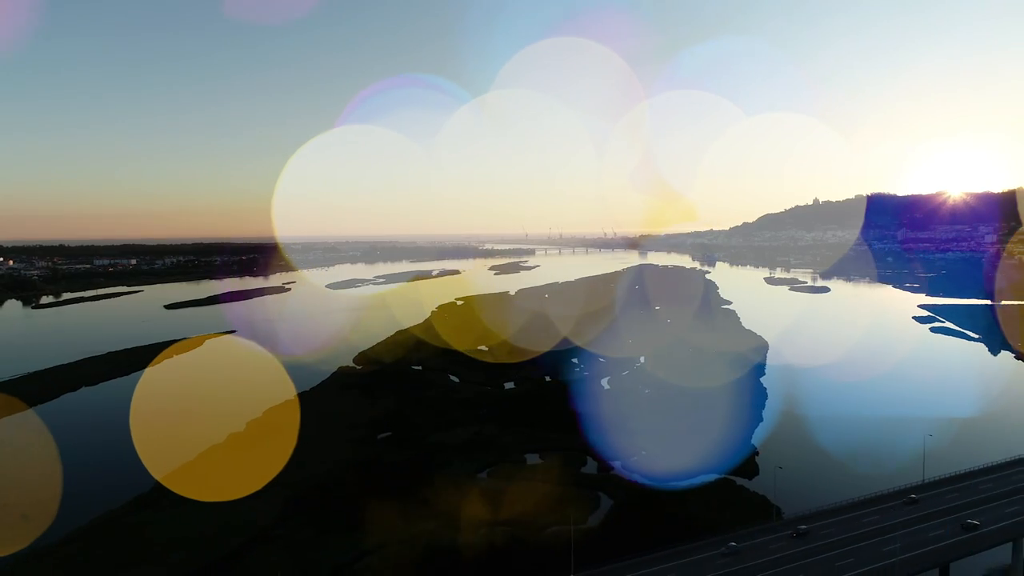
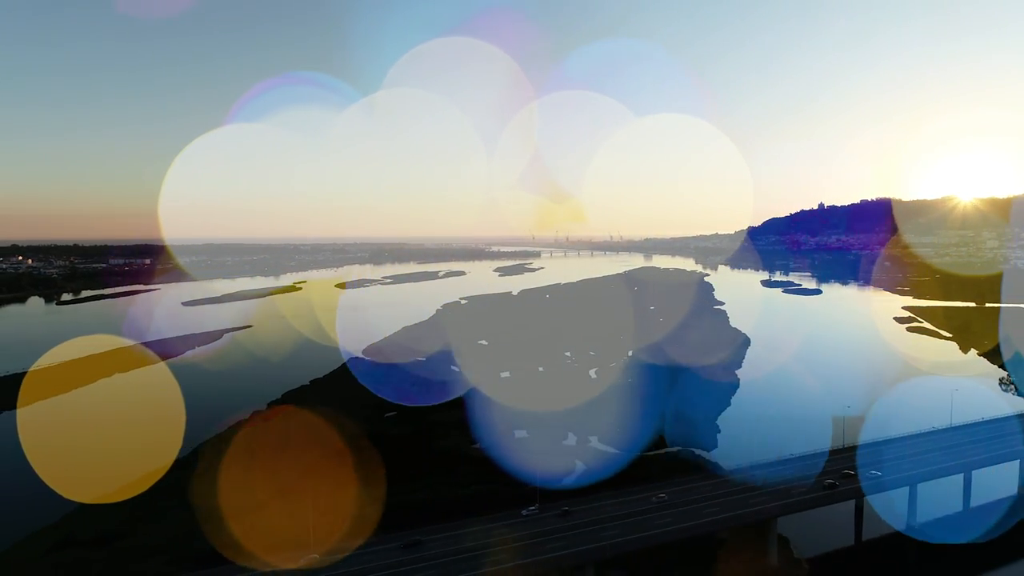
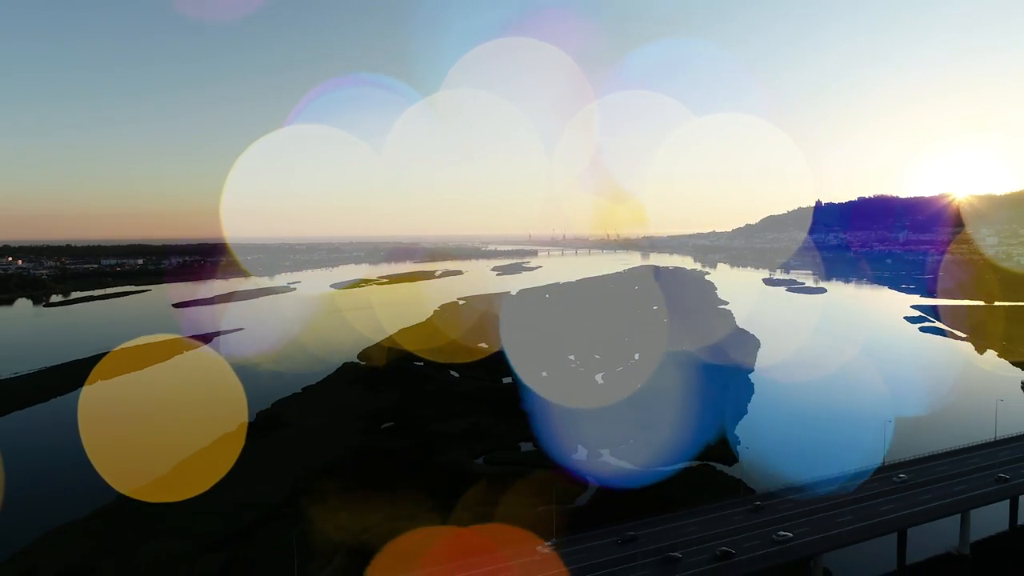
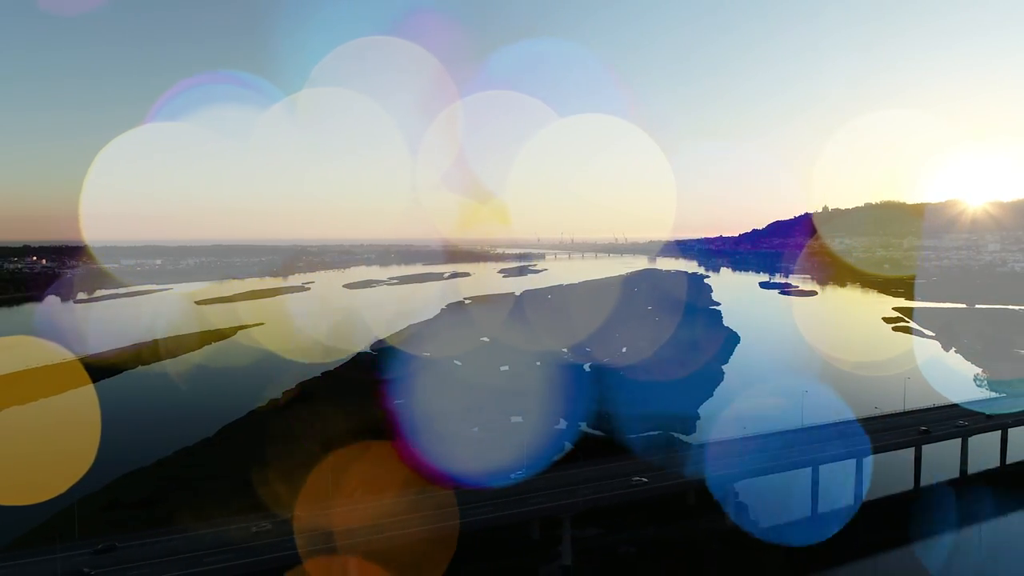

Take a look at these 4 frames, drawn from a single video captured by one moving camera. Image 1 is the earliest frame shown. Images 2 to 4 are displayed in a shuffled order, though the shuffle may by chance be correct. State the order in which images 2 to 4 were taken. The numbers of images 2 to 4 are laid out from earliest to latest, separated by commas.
3, 2, 4
